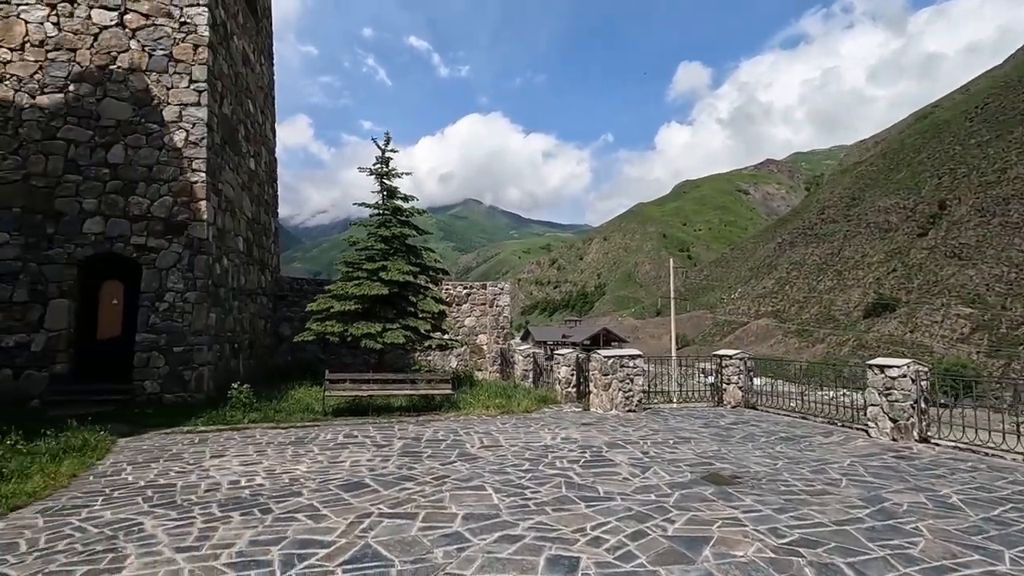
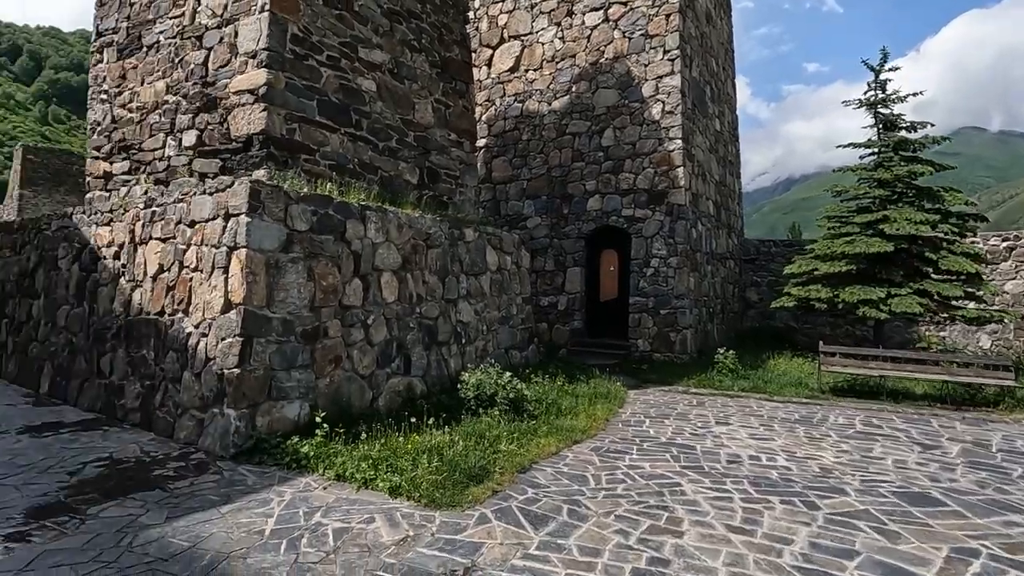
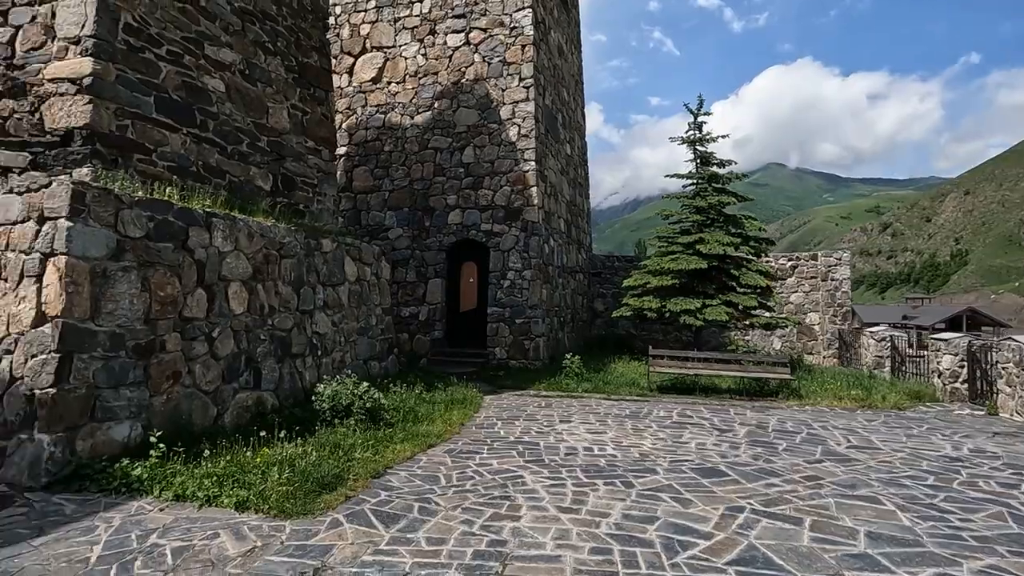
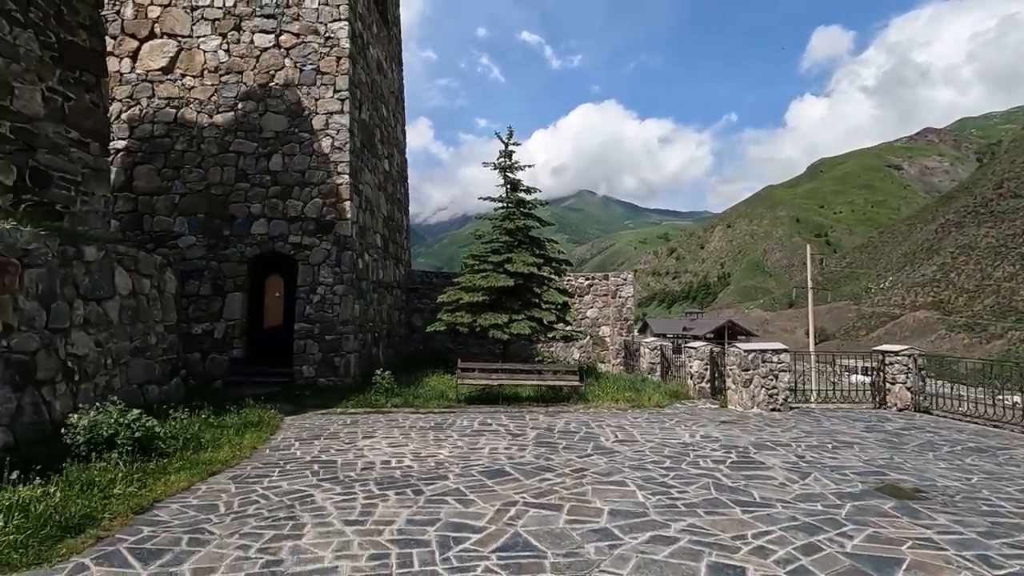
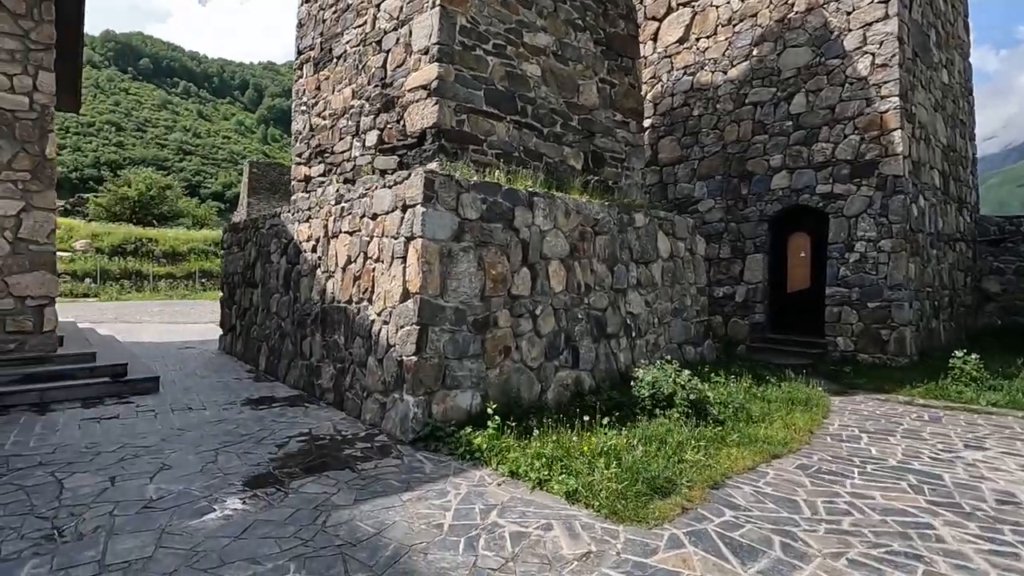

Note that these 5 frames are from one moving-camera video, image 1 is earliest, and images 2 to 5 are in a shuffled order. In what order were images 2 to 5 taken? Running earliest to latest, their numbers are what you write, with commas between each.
4, 3, 2, 5
